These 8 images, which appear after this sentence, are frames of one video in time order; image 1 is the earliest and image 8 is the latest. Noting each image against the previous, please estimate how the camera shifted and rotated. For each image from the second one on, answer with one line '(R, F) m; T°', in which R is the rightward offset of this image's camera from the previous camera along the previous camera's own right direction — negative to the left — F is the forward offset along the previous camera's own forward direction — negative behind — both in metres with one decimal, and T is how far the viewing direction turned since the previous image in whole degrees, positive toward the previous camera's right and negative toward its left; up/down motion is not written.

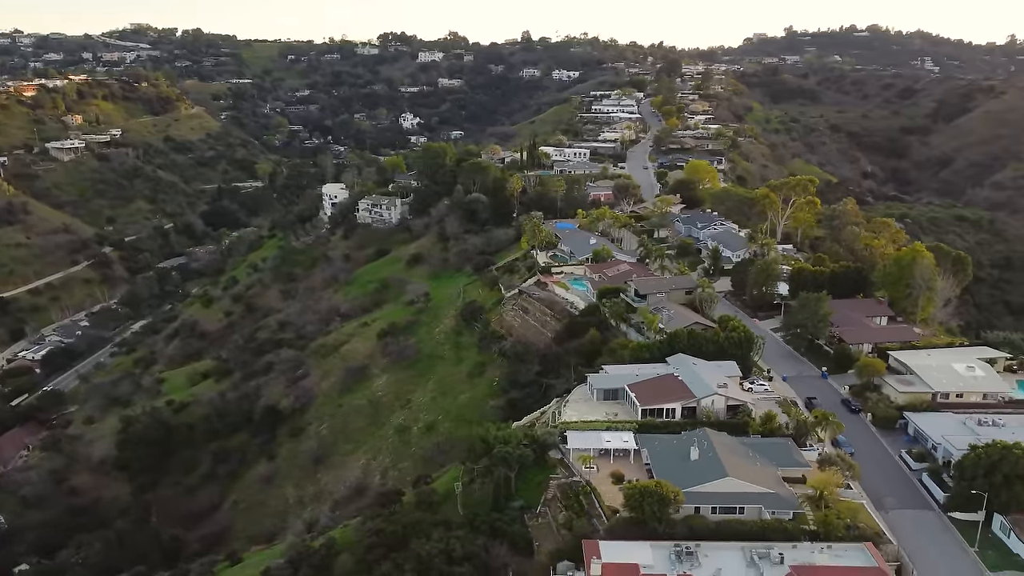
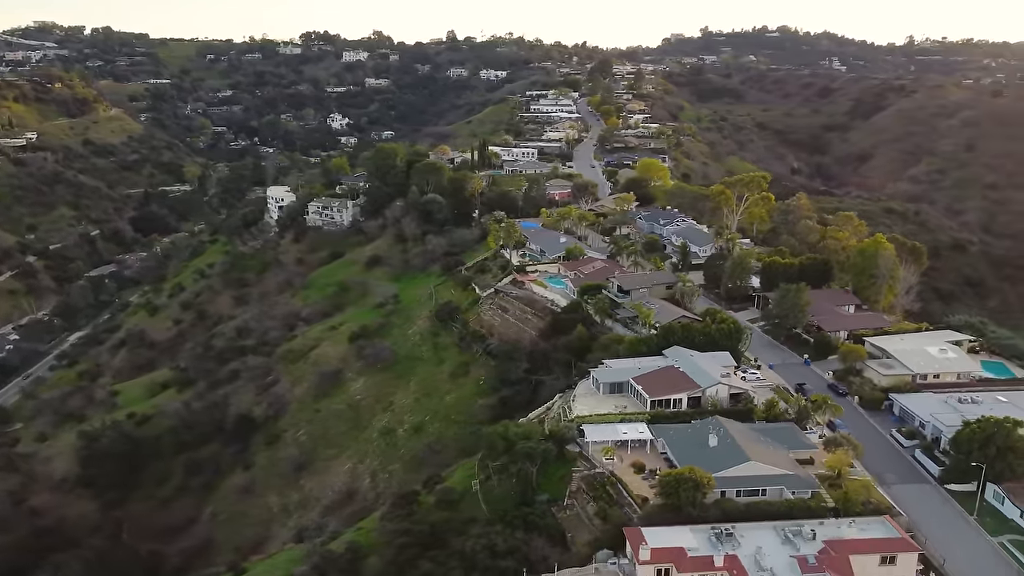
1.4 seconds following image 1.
(-2.2, -0.2) m; +5°
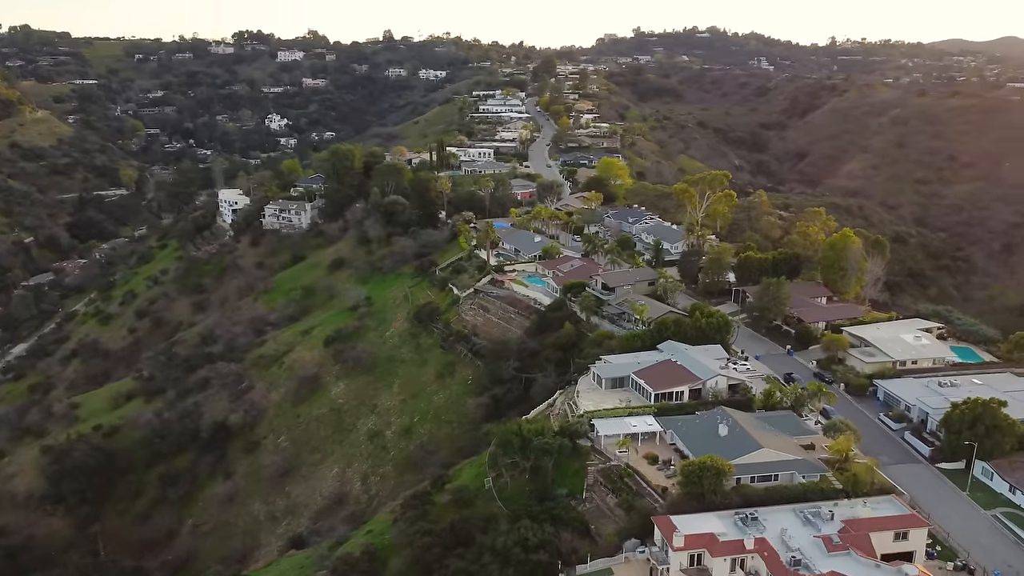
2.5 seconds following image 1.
(-1.8, -0.2) m; +4°
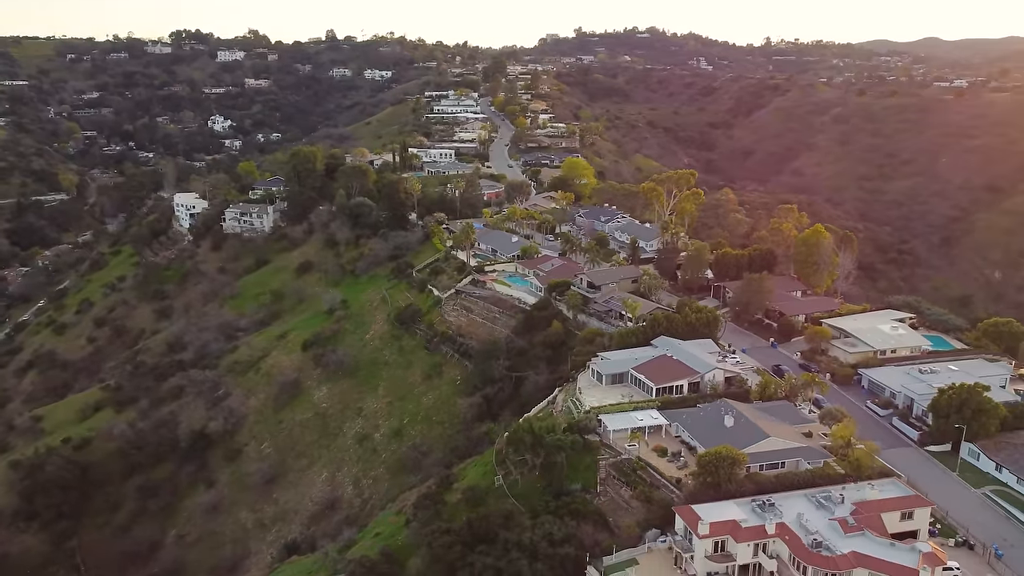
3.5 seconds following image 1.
(-1.6, -0.2) m; +4°
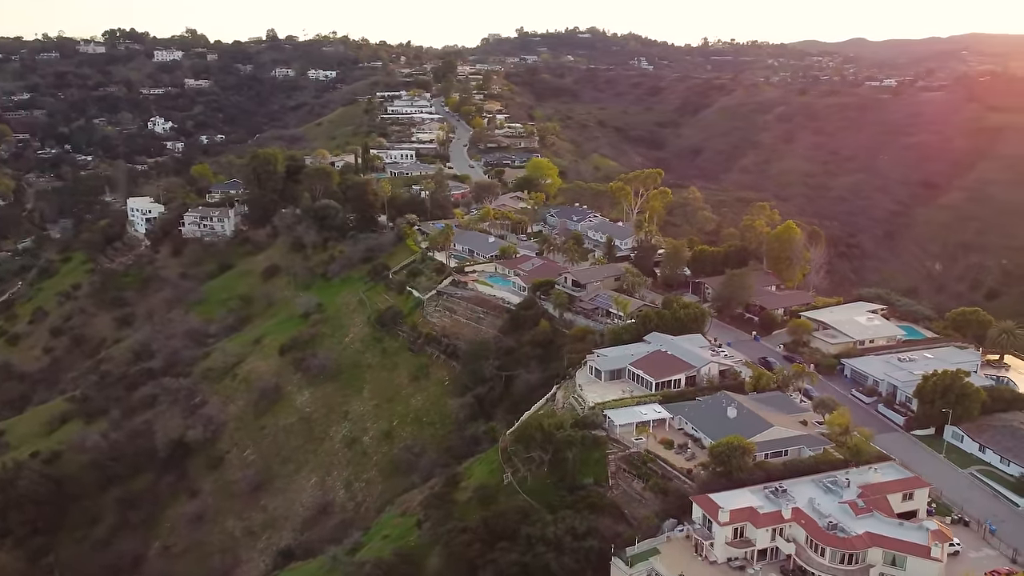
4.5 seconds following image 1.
(-1.6, -0.2) m; +4°
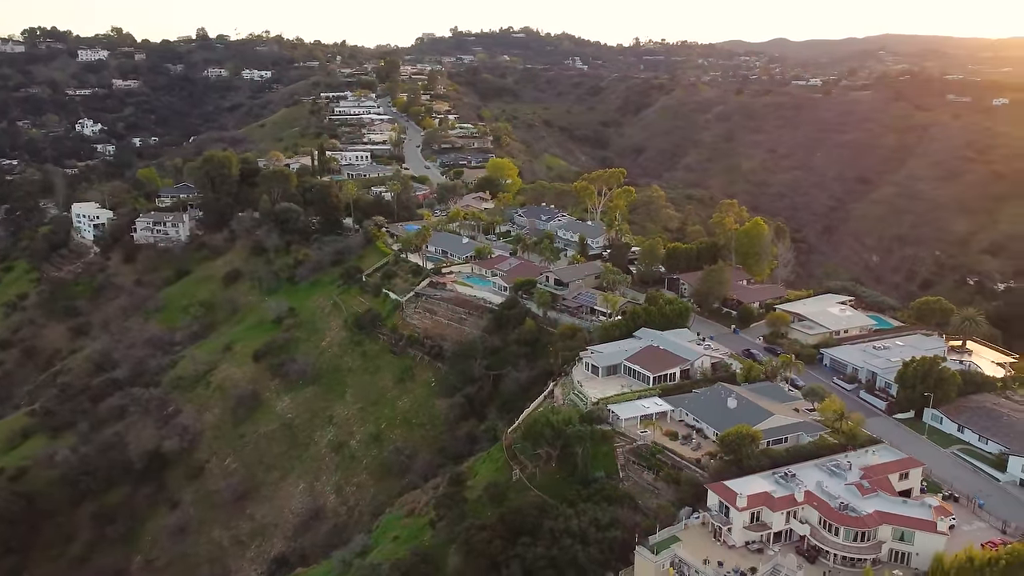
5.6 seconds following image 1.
(-1.8, -0.3) m; +4°
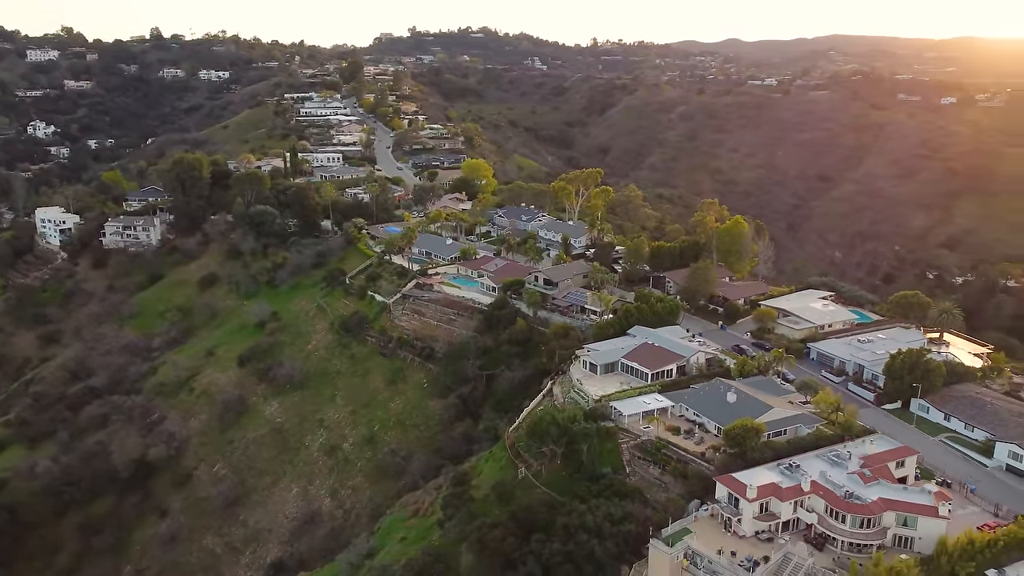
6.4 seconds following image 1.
(-1.1, -0.2) m; +3°
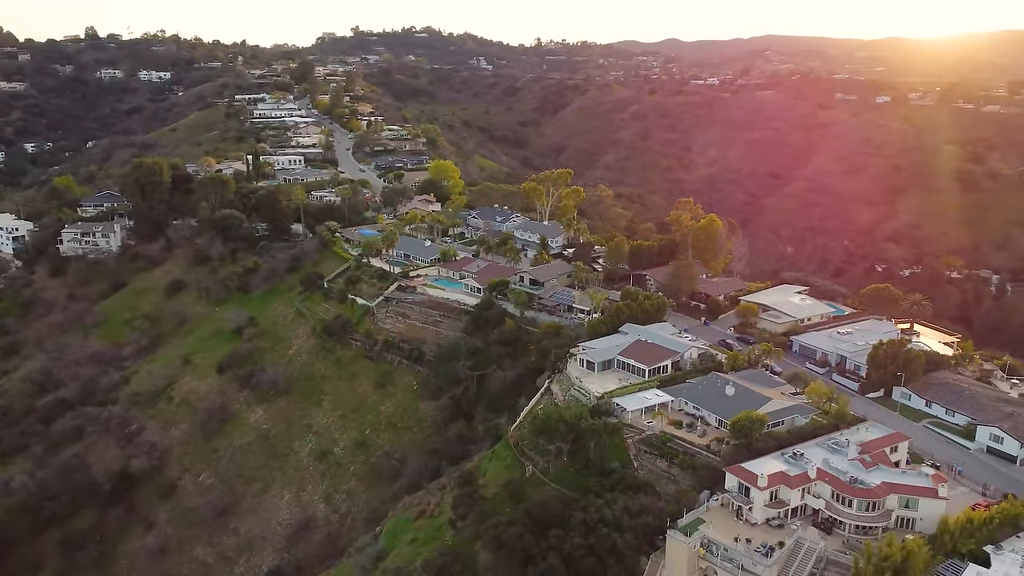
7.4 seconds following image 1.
(-1.5, -0.3) m; +4°
